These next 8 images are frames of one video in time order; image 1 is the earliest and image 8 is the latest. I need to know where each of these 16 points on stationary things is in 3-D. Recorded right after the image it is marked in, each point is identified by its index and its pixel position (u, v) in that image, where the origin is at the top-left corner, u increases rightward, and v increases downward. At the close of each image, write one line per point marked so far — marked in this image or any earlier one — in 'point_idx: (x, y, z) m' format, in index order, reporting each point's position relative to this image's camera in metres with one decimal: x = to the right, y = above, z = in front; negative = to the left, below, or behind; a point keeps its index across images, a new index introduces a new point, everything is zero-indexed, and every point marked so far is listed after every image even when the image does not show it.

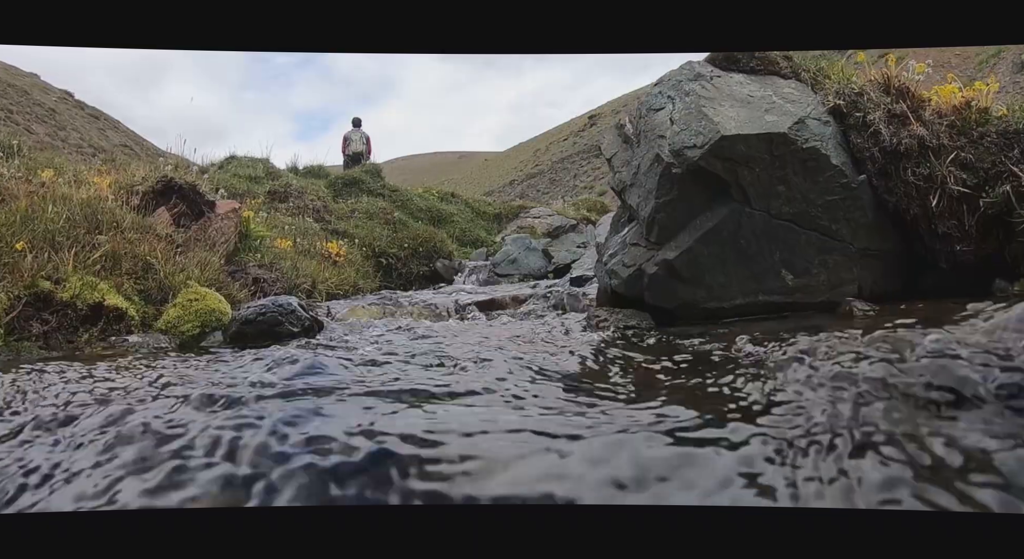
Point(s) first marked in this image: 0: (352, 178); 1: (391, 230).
0: (-2.4, +1.4, +9.2) m
1: (-1.7, +0.6, +8.2) m
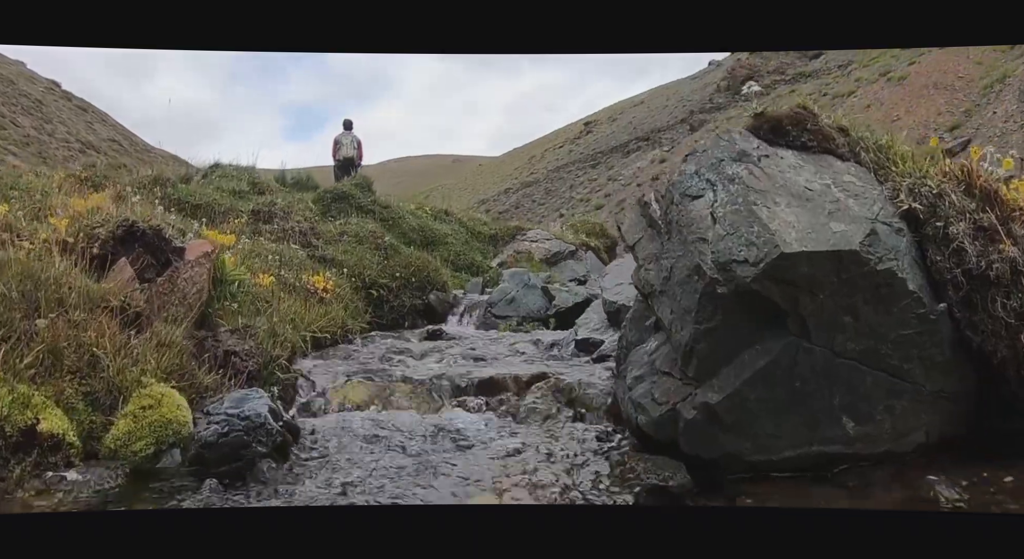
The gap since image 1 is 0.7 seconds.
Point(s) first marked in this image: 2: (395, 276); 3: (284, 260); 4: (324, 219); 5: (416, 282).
0: (-2.4, +1.1, +8.8) m
1: (-1.7, +0.3, +7.9) m
2: (-1.5, +0.1, +7.8) m
3: (-2.5, +0.2, +6.7) m
4: (-3.1, +1.1, +9.4) m
5: (-1.1, 0.0, +7.0) m
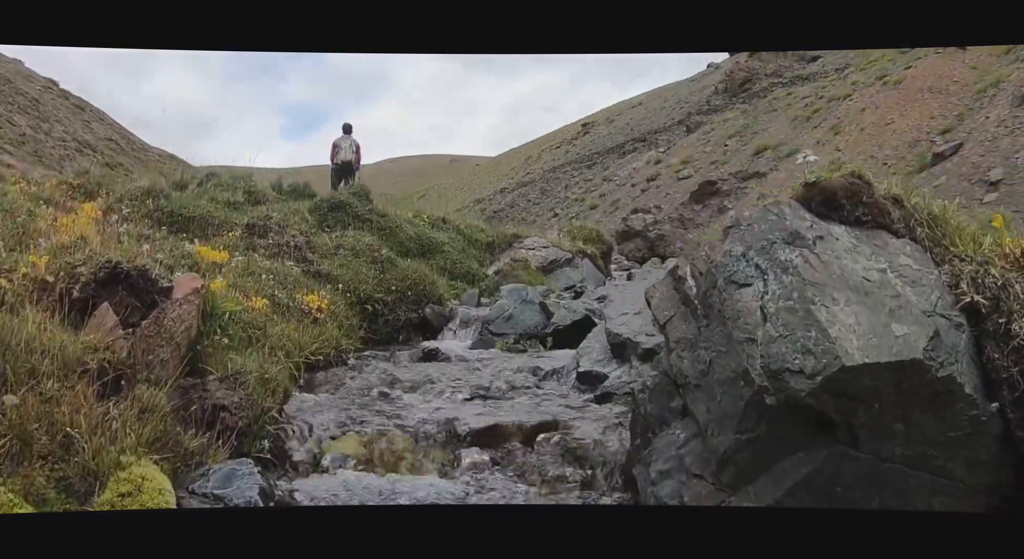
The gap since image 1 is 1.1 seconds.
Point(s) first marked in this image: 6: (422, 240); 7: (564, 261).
0: (-2.5, +1.0, +8.6) m
1: (-1.8, +0.1, +7.8) m
2: (-1.5, -0.1, +7.7) m
3: (-2.5, 0.0, +6.5) m
4: (-3.2, +1.0, +9.2) m
5: (-1.1, -0.2, +6.8) m
6: (-1.3, +0.6, +8.9) m
7: (+0.8, +0.3, +9.7) m
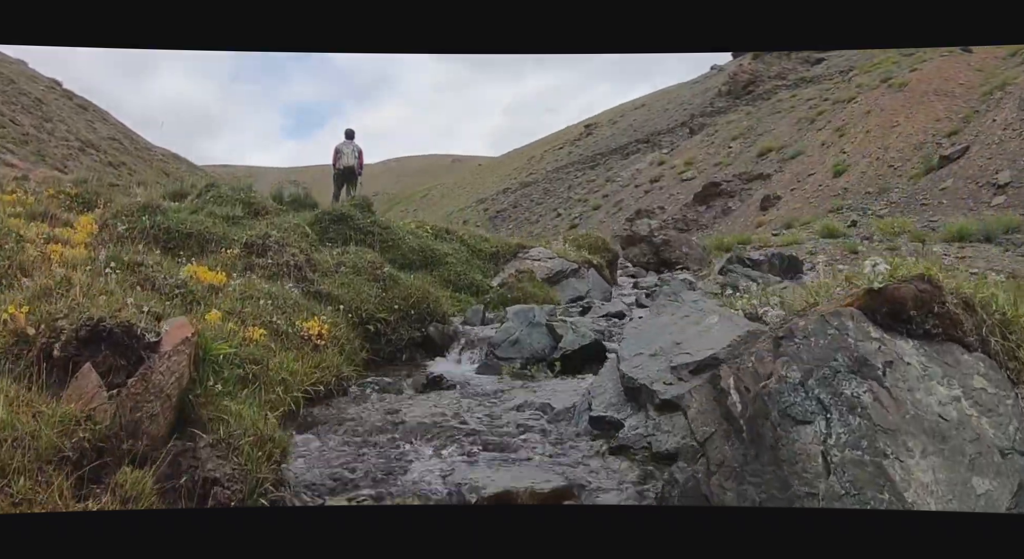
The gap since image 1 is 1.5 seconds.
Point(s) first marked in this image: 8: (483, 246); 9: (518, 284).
0: (-2.4, +0.8, +8.5) m
1: (-1.7, -0.1, +7.6) m
2: (-1.5, -0.3, +7.5) m
3: (-2.5, -0.1, +6.4) m
4: (-3.1, +0.8, +9.0) m
5: (-1.1, -0.4, +6.7) m
6: (-1.2, +0.4, +8.7) m
7: (+0.9, +0.1, +9.5) m
8: (-0.5, +0.5, +9.7) m
9: (+0.1, 0.0, +8.9) m
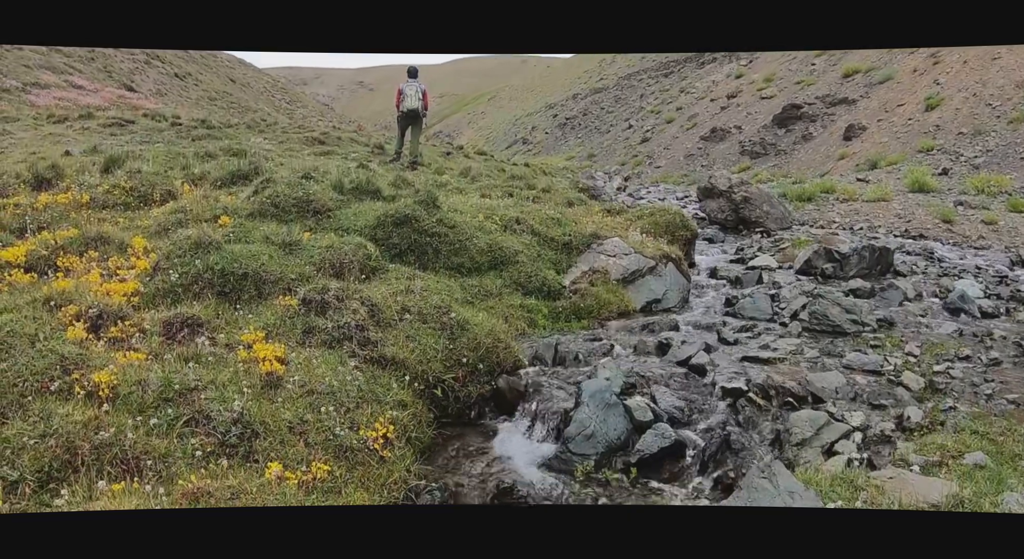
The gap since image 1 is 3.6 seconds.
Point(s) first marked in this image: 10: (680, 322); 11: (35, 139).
0: (-1.4, +0.8, +7.8) m
1: (-0.8, -0.3, +7.1) m
2: (-0.6, -0.6, +7.1) m
3: (-1.7, -0.6, +6.0) m
4: (-2.0, +1.0, +8.4) m
5: (-0.3, -0.9, +6.3) m
6: (-0.3, +0.4, +8.0) m
7: (+1.9, +0.1, +8.7) m
8: (+0.6, +0.7, +8.9) m
9: (+1.1, -0.1, +8.2) m
10: (+2.2, -0.6, +8.1) m
11: (-9.0, +2.4, +11.5) m
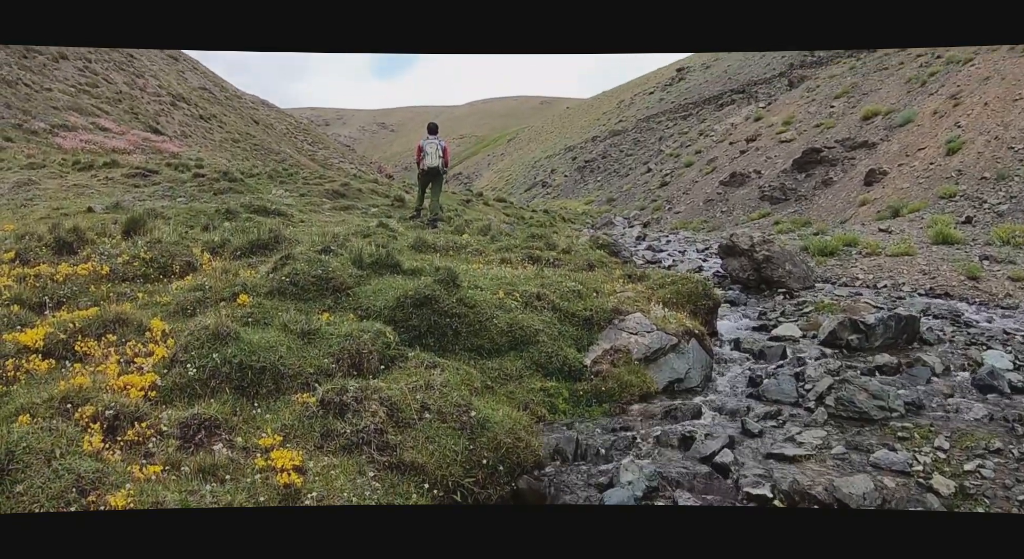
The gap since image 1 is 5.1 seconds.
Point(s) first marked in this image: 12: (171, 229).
0: (-1.1, -0.2, +7.7) m
1: (-0.6, -1.3, +7.0) m
2: (-0.4, -1.6, +6.9) m
3: (-1.5, -1.6, +5.9) m
4: (-1.7, 0.0, +8.3) m
5: (-0.1, -1.9, +6.1) m
6: (0.0, -0.7, +7.9) m
7: (+2.2, -1.0, +8.5) m
8: (+0.9, -0.4, +8.8) m
9: (+1.4, -1.2, +8.0) m
10: (+2.5, -1.7, +7.9) m
11: (-8.6, +1.6, +11.5) m
12: (-5.3, +0.7, +9.5) m
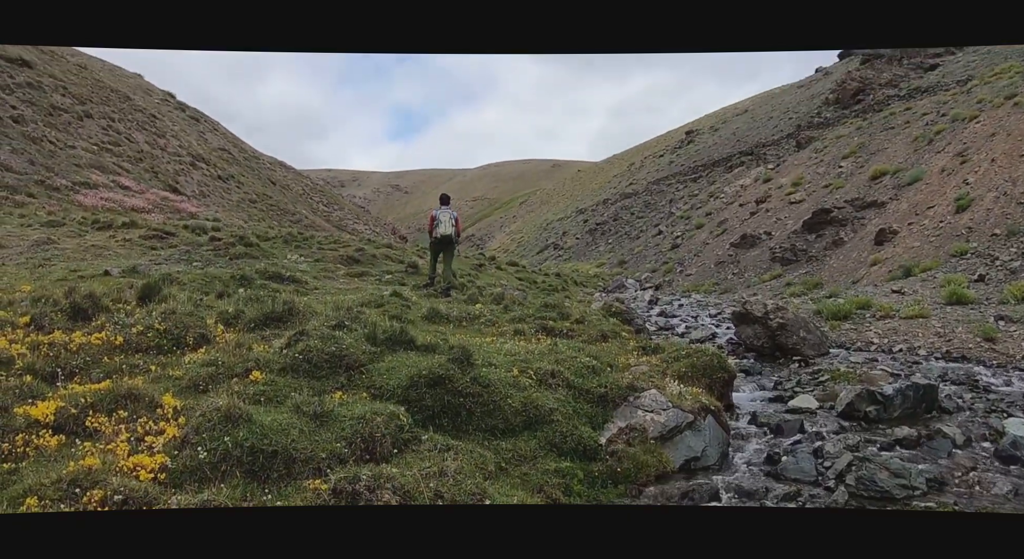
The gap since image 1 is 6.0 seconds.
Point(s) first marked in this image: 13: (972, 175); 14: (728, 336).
0: (-0.9, -1.2, +7.6) m
1: (-0.4, -2.2, +6.8) m
2: (-0.2, -2.5, +6.7) m
3: (-1.4, -2.4, +5.7) m
4: (-1.5, -1.0, +8.3) m
5: (0.0, -2.7, +5.9) m
6: (+0.2, -1.7, +7.8) m
7: (+2.4, -2.1, +8.4) m
8: (+1.1, -1.5, +8.6) m
9: (+1.5, -2.2, +7.9) m
10: (+2.6, -2.7, +7.7) m
11: (-8.3, +0.4, +11.6) m
12: (-5.1, -0.3, +9.6) m
13: (+14.6, +3.2, +19.4) m
14: (+5.2, -1.3, +14.5) m
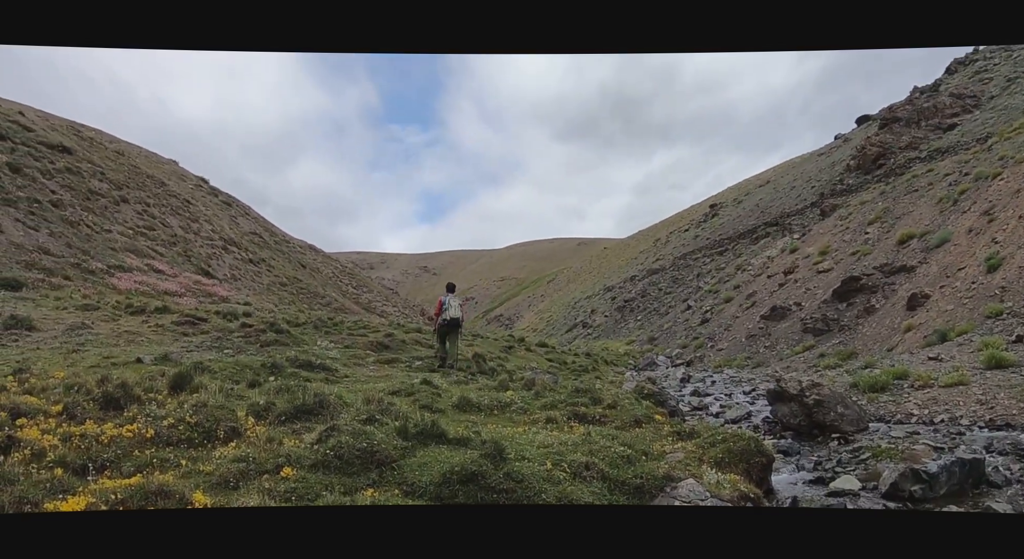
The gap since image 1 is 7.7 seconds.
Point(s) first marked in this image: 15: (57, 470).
0: (-0.5, -2.3, +7.4) m
1: (0.0, -3.3, +6.5) m
2: (+0.2, -3.5, +6.4) m
3: (-1.0, -3.4, +5.5) m
4: (-1.1, -2.2, +8.1) m
5: (+0.4, -3.7, +5.5) m
6: (+0.6, -2.8, +7.5) m
7: (+2.8, -3.2, +8.0) m
8: (+1.6, -2.7, +8.4) m
9: (+2.0, -3.4, +7.5) m
10: (+3.1, -3.8, +7.3) m
11: (-7.8, -1.3, +11.8) m
12: (-4.7, -1.7, +9.6) m
13: (+15.3, +1.2, +19.1) m
14: (+5.8, -3.1, +14.1) m
15: (-5.3, -2.3, +7.1) m
